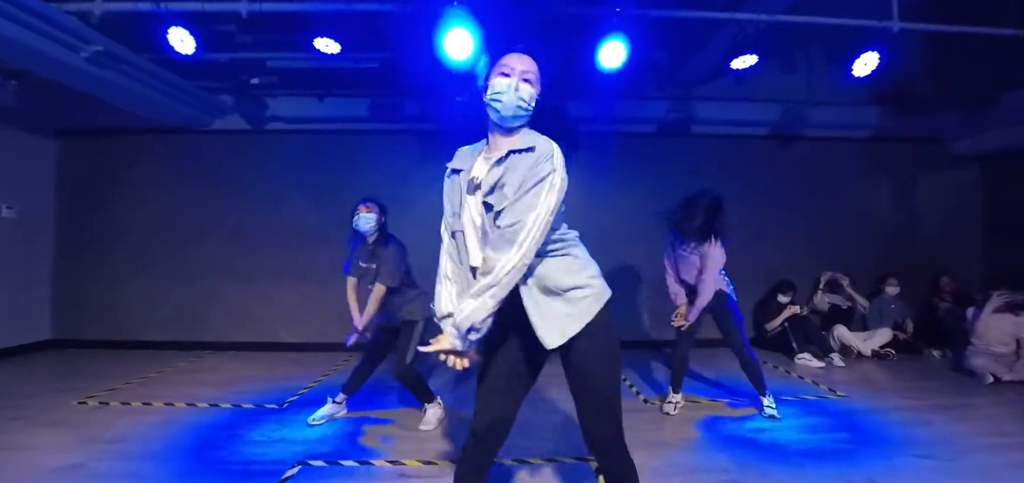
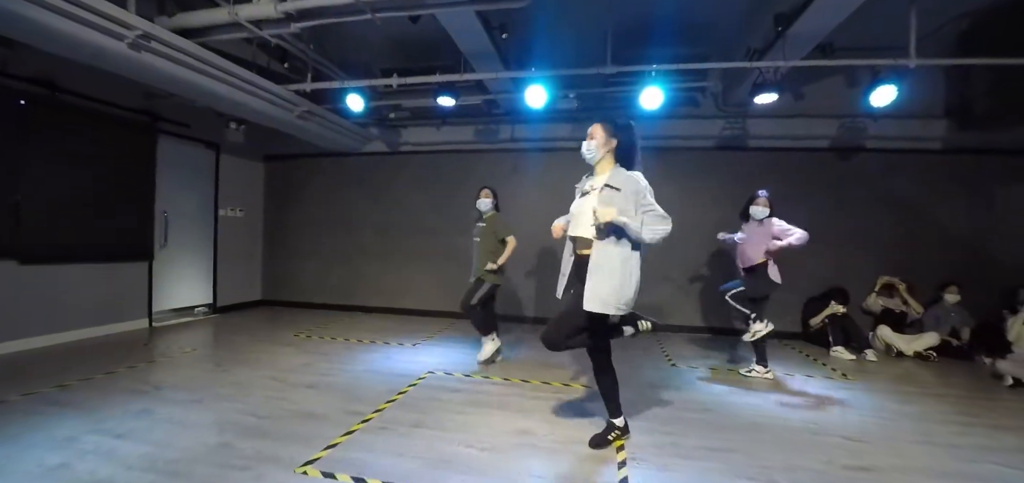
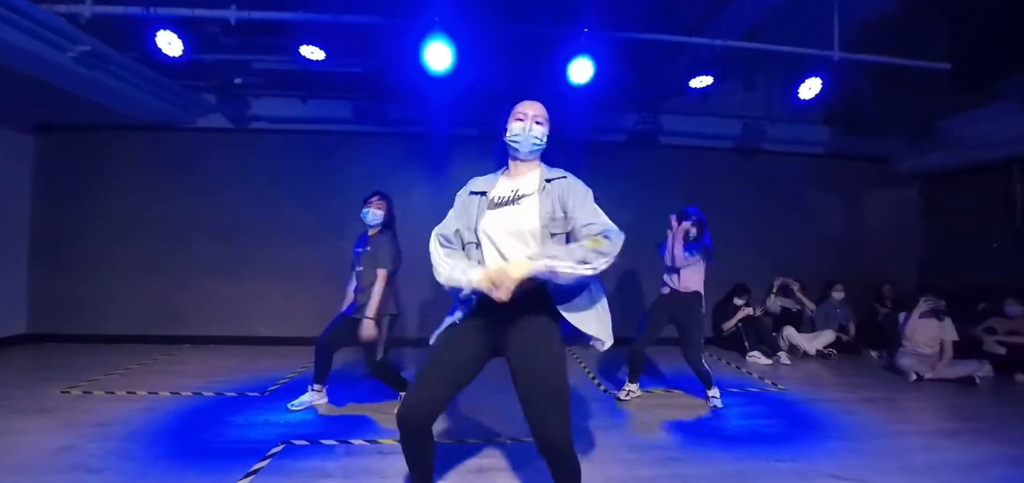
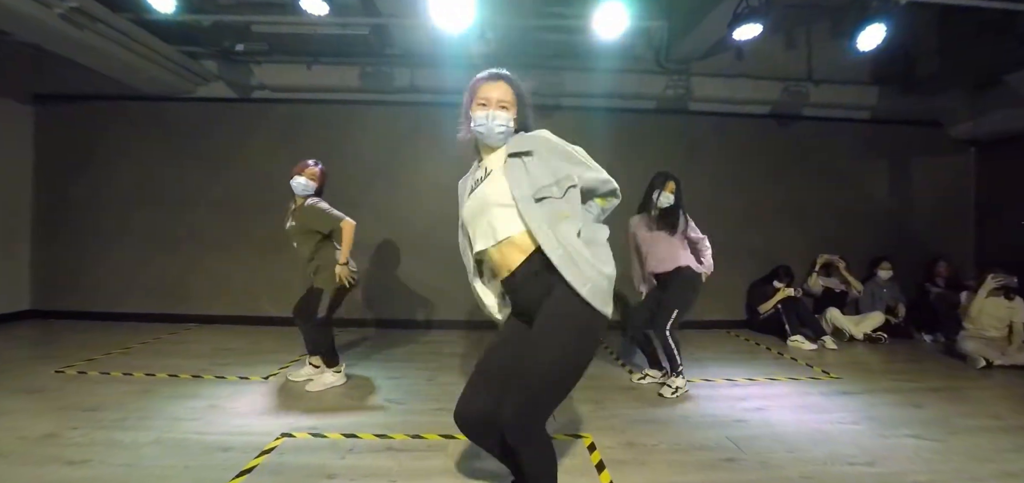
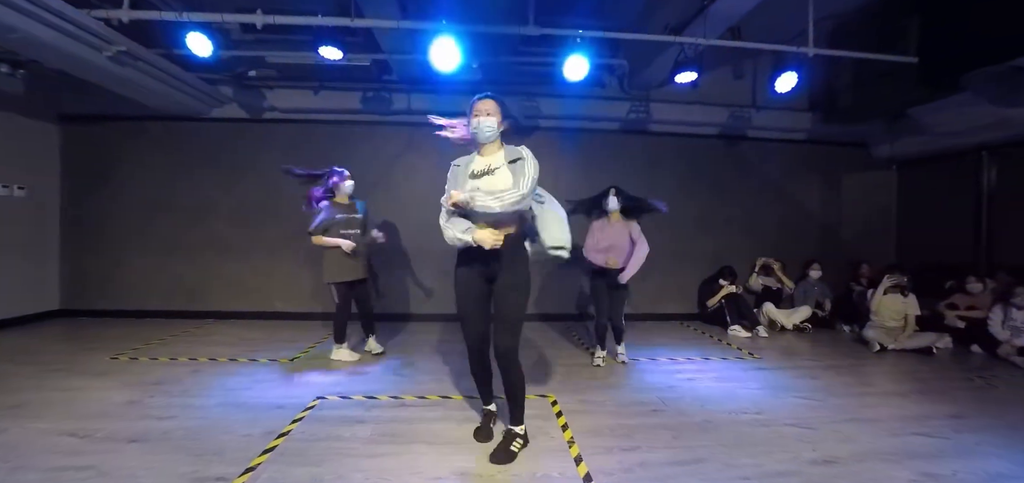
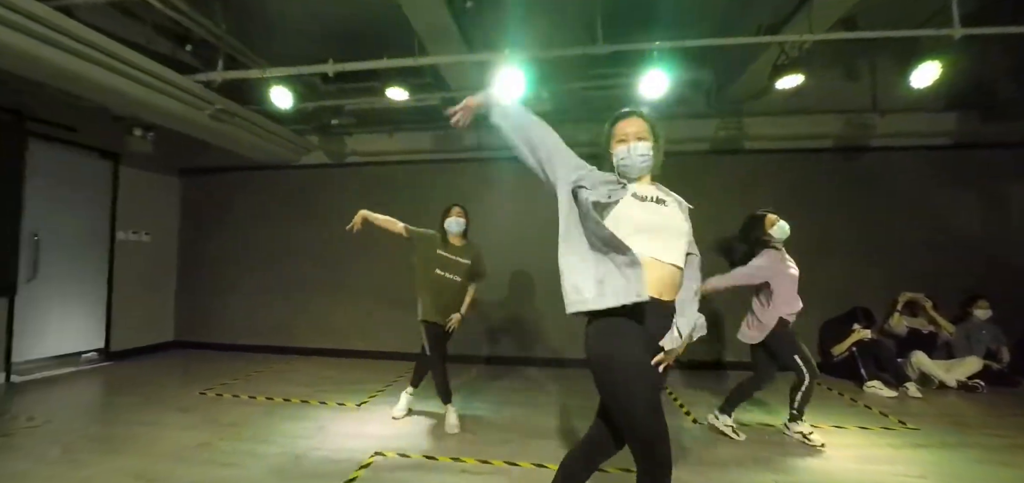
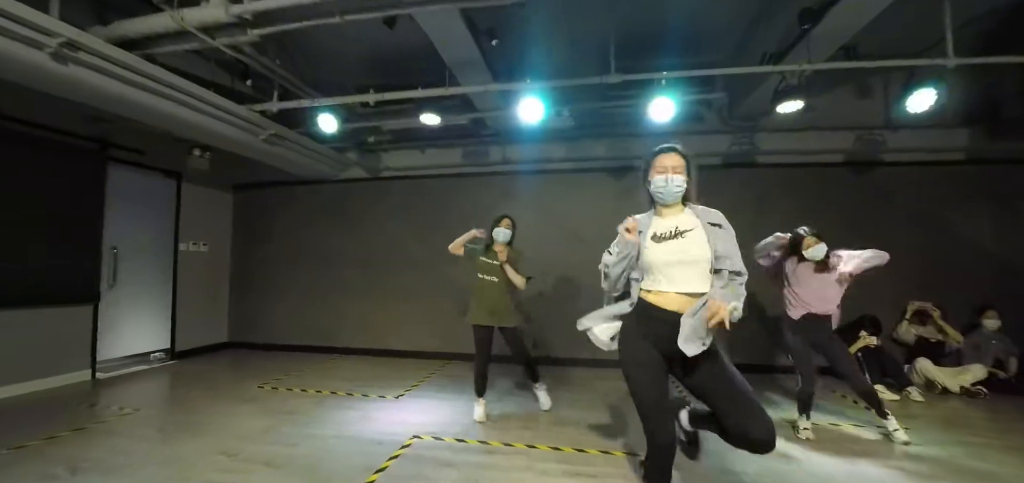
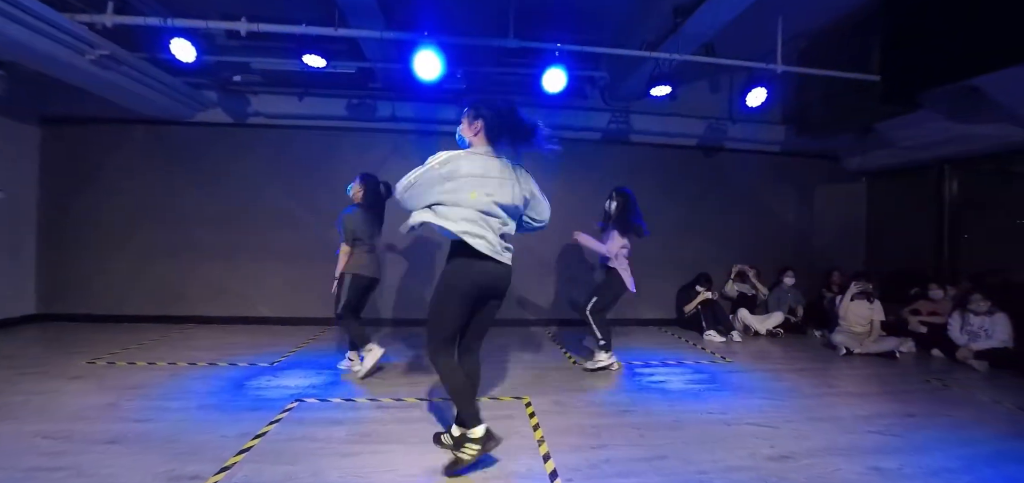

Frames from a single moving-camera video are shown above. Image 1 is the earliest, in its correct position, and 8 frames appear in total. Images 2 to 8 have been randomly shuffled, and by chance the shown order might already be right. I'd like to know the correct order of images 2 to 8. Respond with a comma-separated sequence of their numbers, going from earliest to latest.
3, 8, 5, 4, 6, 7, 2
